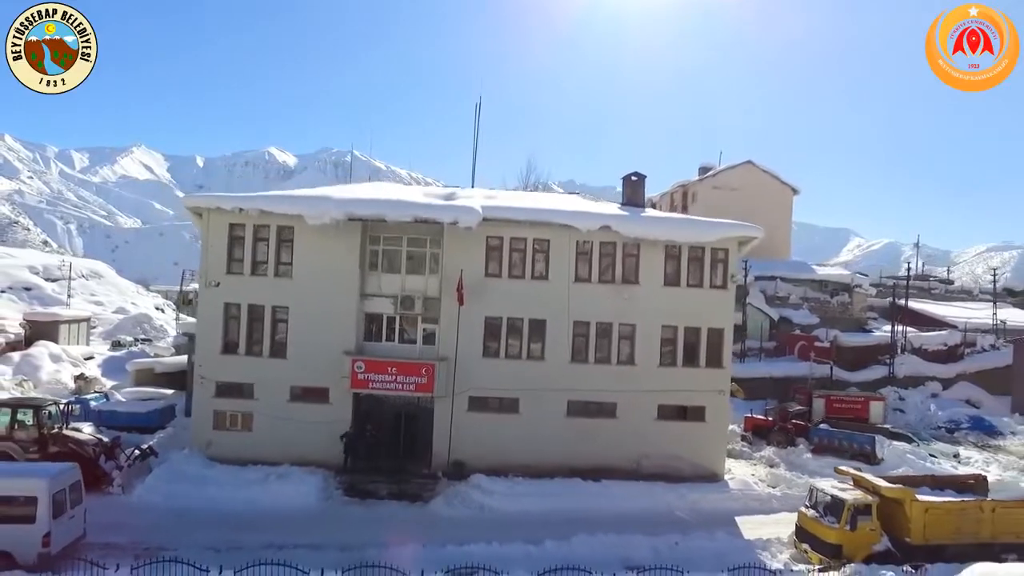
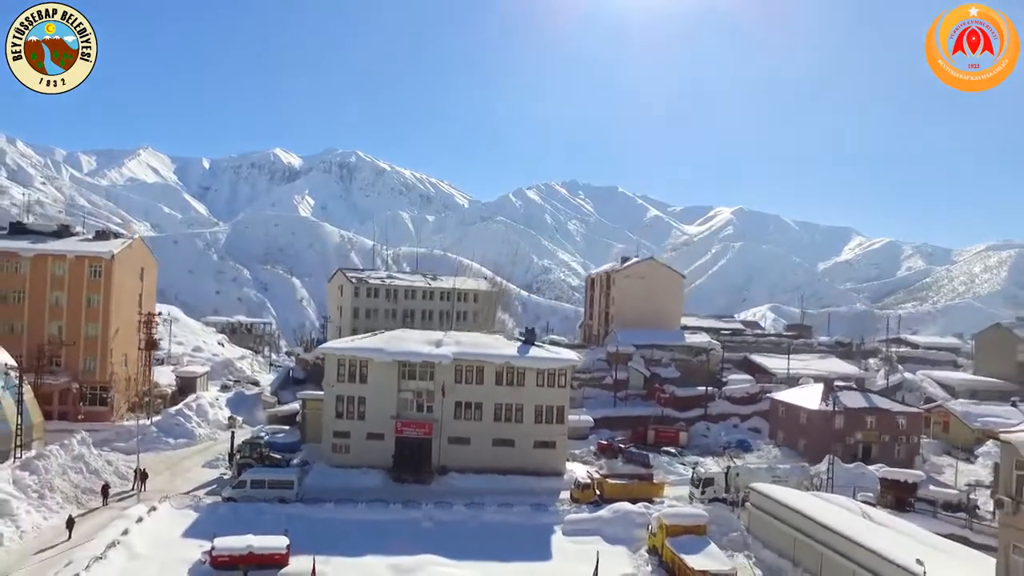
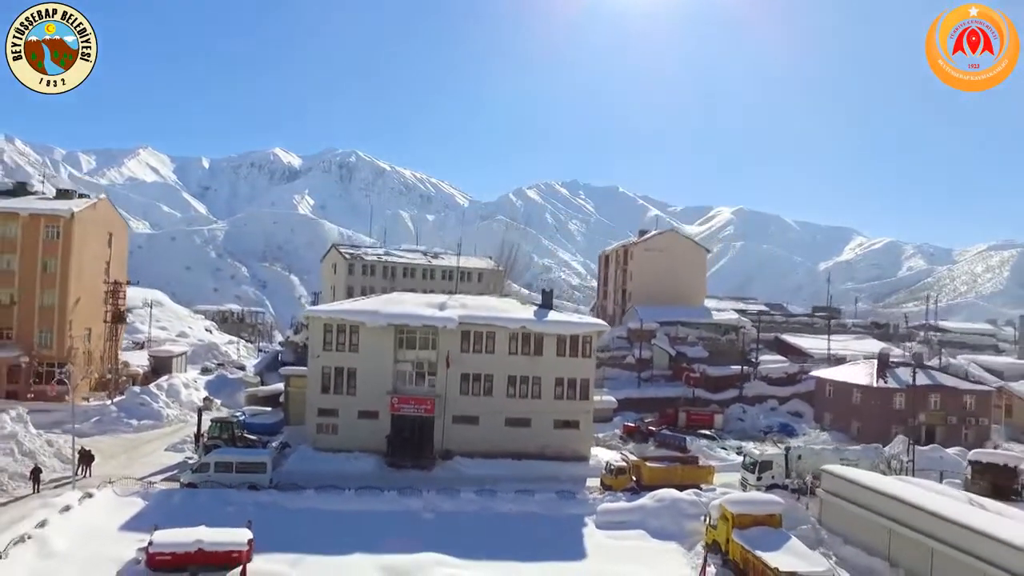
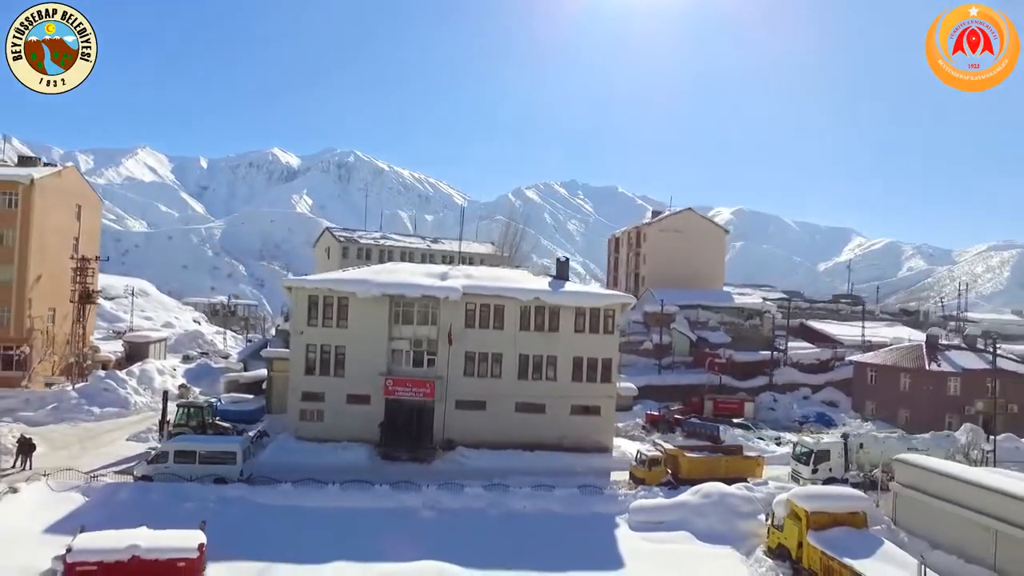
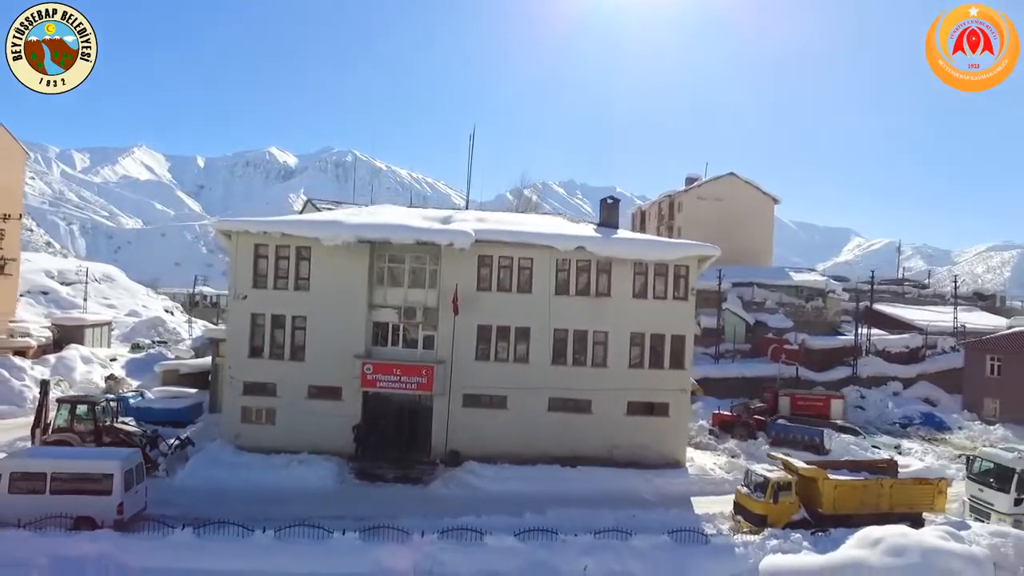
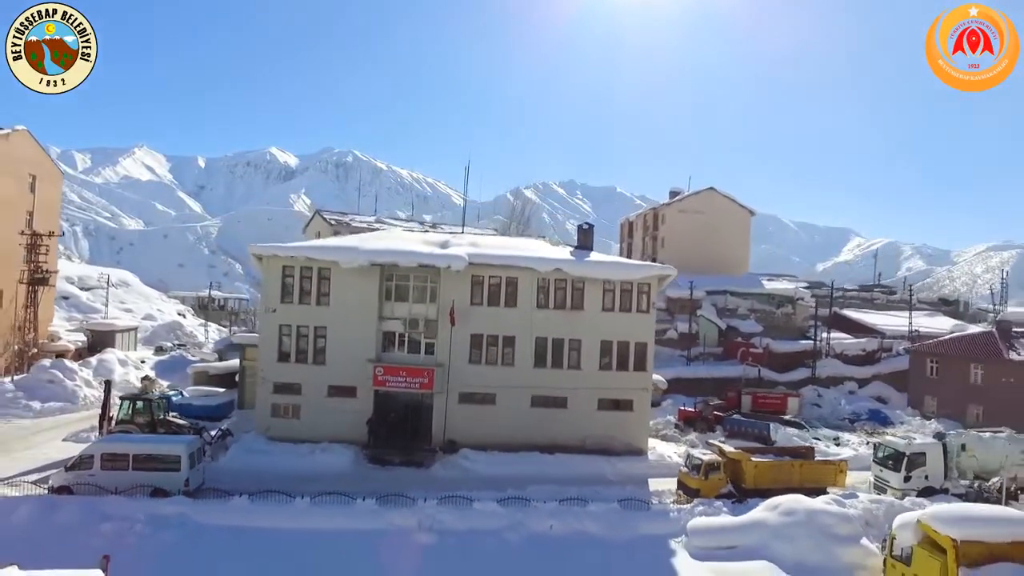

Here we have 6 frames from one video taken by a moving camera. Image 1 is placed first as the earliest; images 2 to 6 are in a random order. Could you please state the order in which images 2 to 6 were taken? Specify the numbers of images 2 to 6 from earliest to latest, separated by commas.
5, 6, 4, 3, 2
